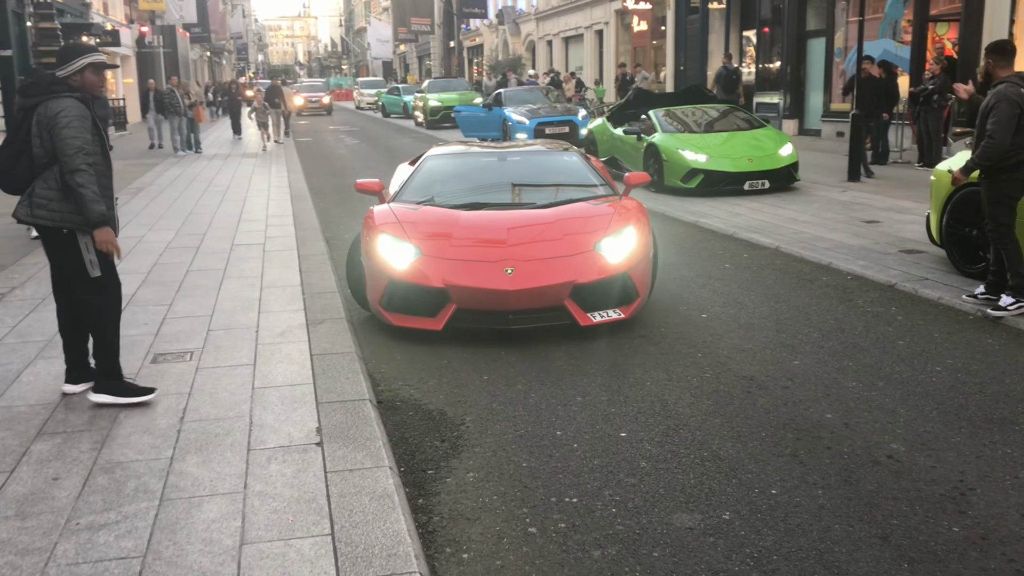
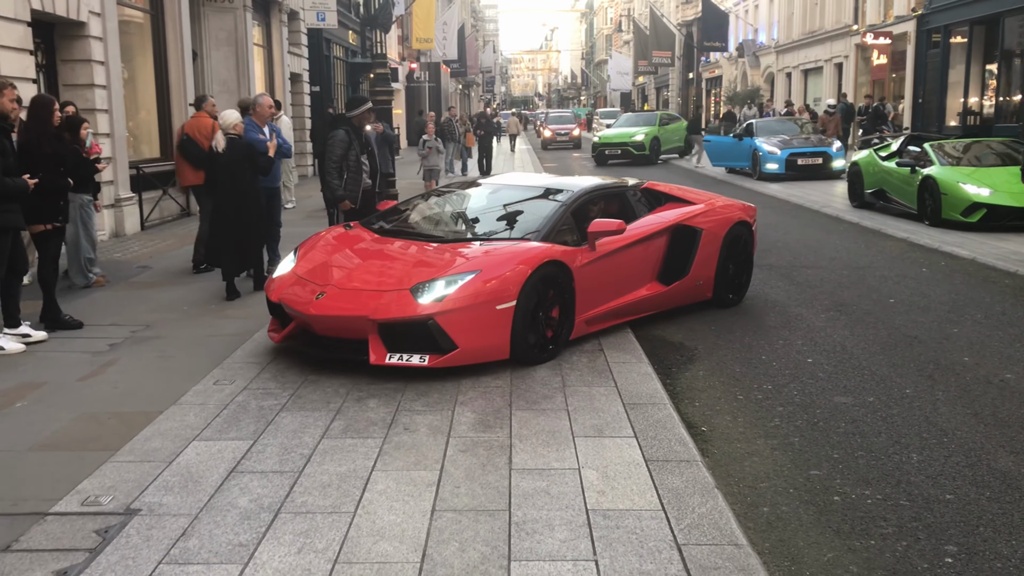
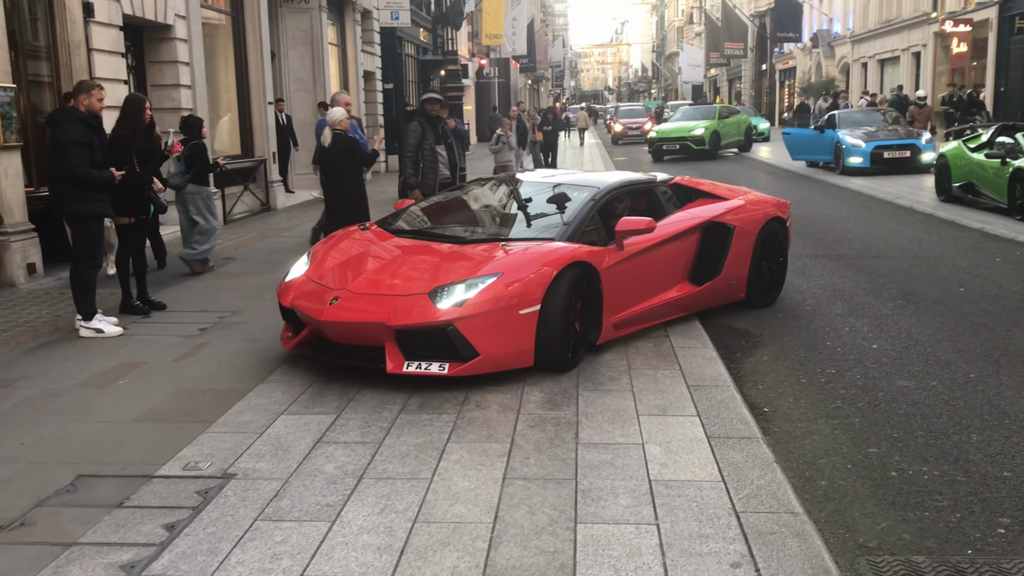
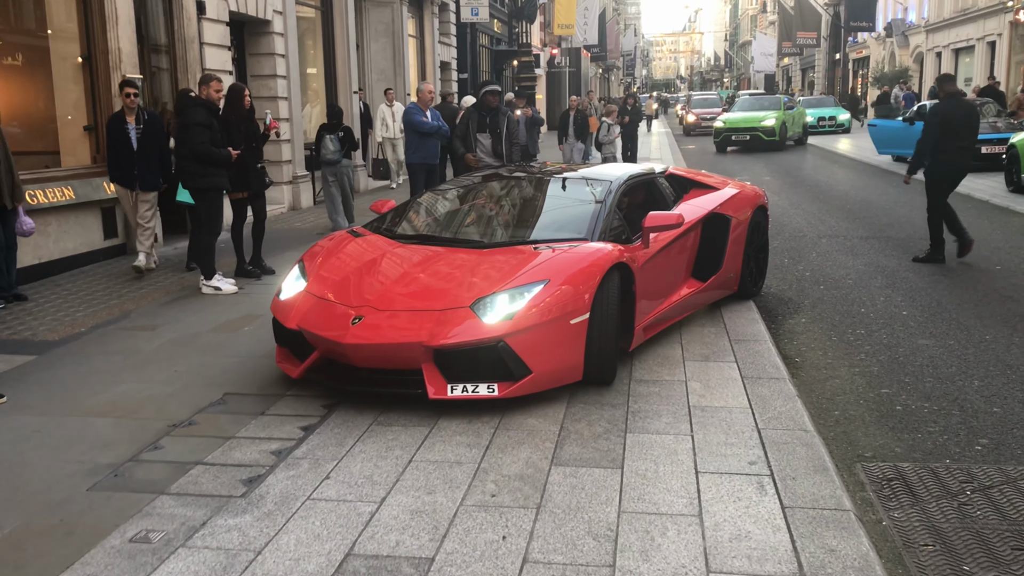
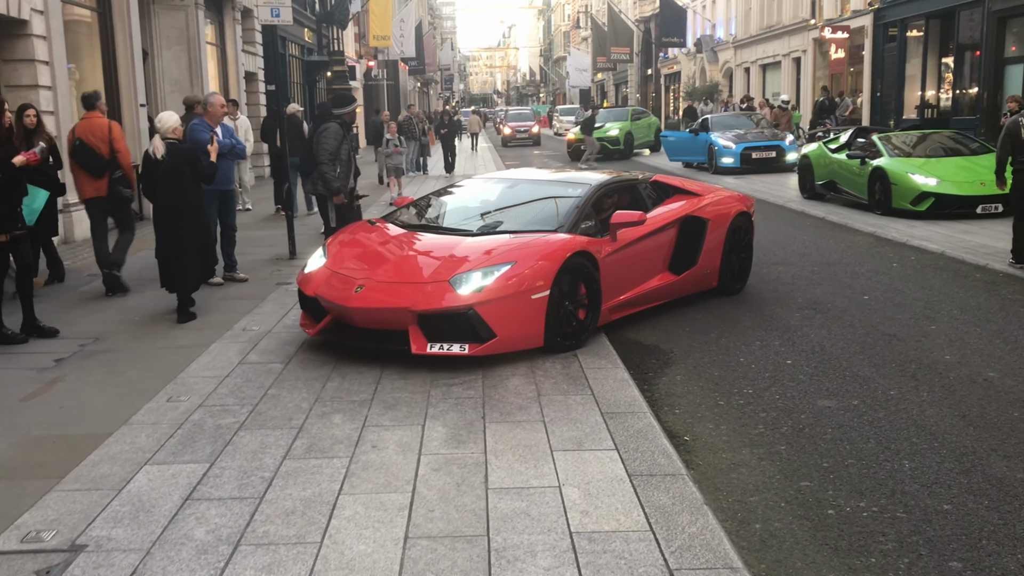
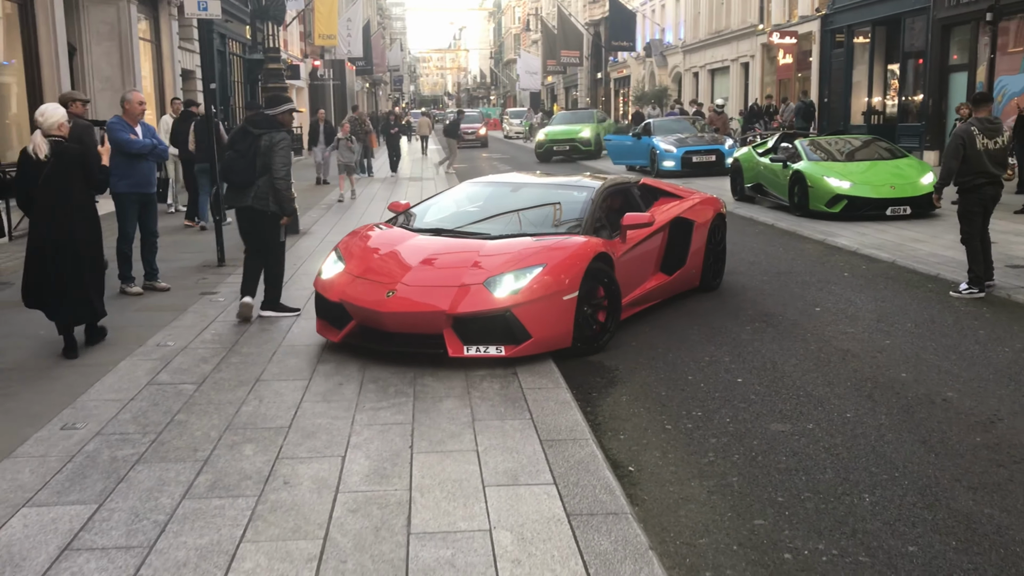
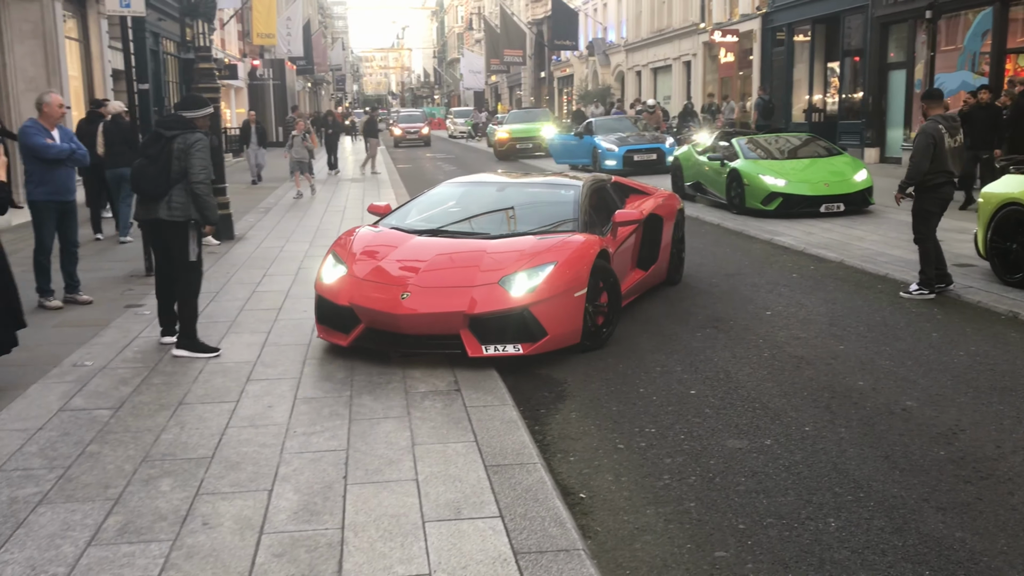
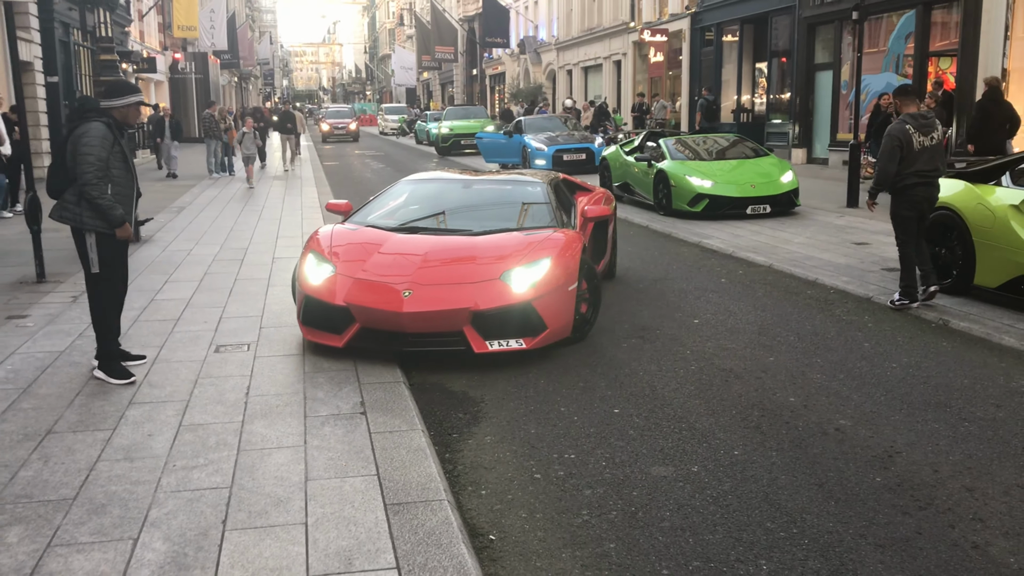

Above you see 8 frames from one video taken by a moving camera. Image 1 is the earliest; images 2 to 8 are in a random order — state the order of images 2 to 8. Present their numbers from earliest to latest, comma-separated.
8, 7, 6, 5, 2, 3, 4
